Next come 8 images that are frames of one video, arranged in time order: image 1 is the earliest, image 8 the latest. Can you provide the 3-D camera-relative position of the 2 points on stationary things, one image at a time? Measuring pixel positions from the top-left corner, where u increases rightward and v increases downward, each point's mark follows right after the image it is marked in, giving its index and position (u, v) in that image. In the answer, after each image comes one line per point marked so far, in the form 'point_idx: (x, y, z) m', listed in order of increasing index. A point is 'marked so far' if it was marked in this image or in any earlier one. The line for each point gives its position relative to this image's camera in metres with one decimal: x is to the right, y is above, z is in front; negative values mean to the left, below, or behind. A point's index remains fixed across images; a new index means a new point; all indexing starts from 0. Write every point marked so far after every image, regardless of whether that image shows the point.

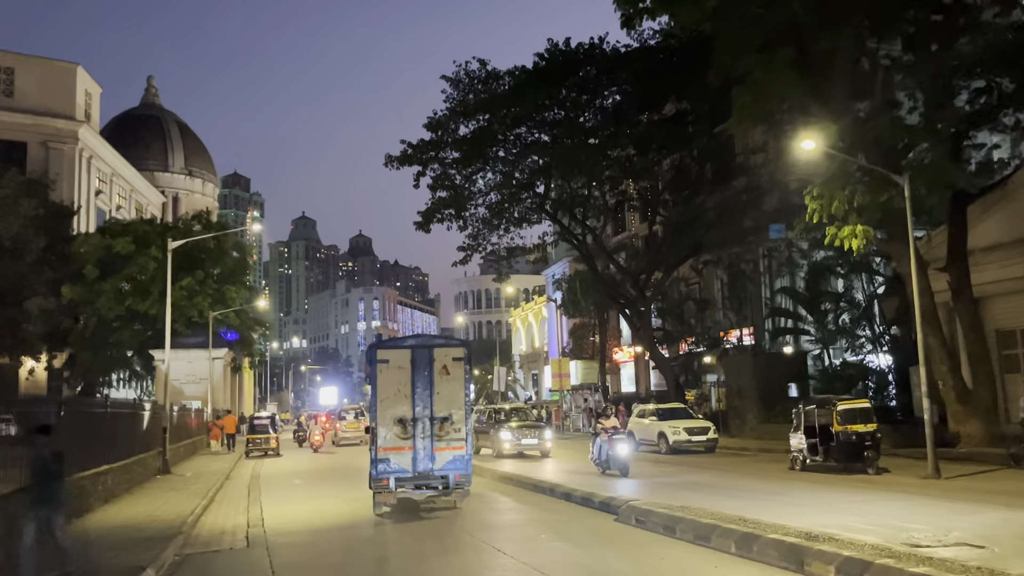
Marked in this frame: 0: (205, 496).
0: (-5.6, -3.8, +15.3) m
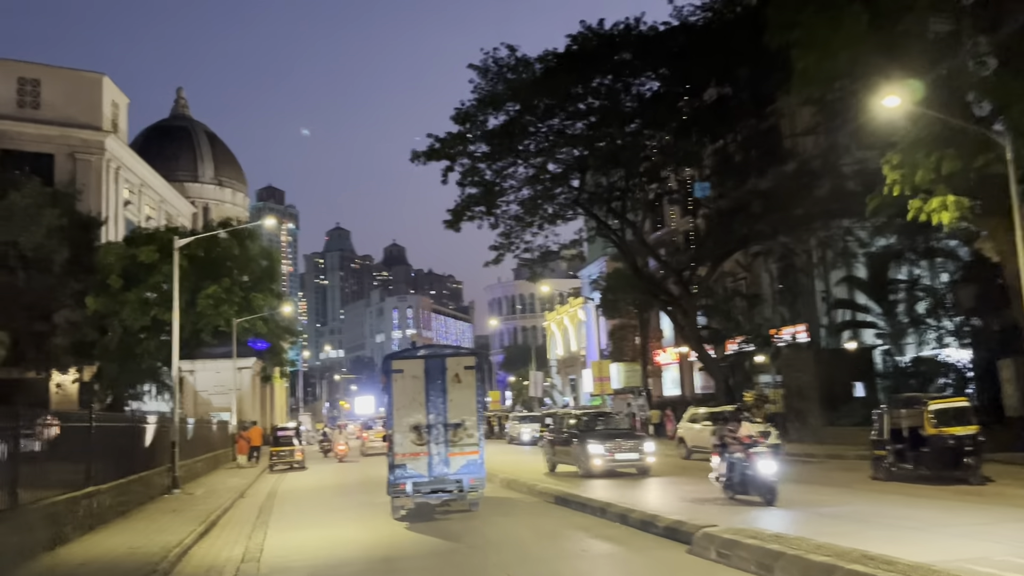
0: (-4.9, -3.7, +13.5) m
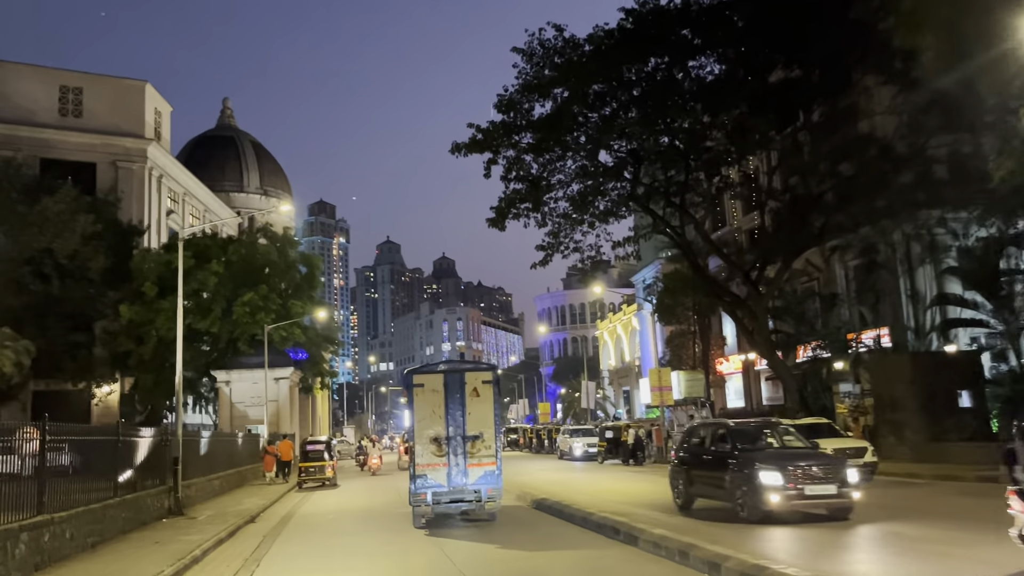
0: (-4.3, -3.5, +11.0) m
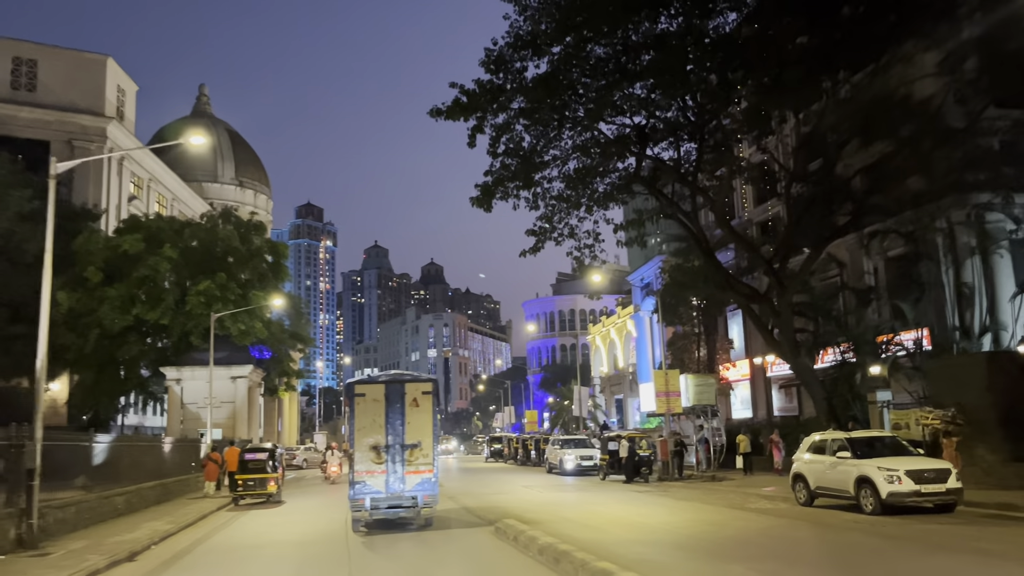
0: (-4.5, -2.8, +6.8) m
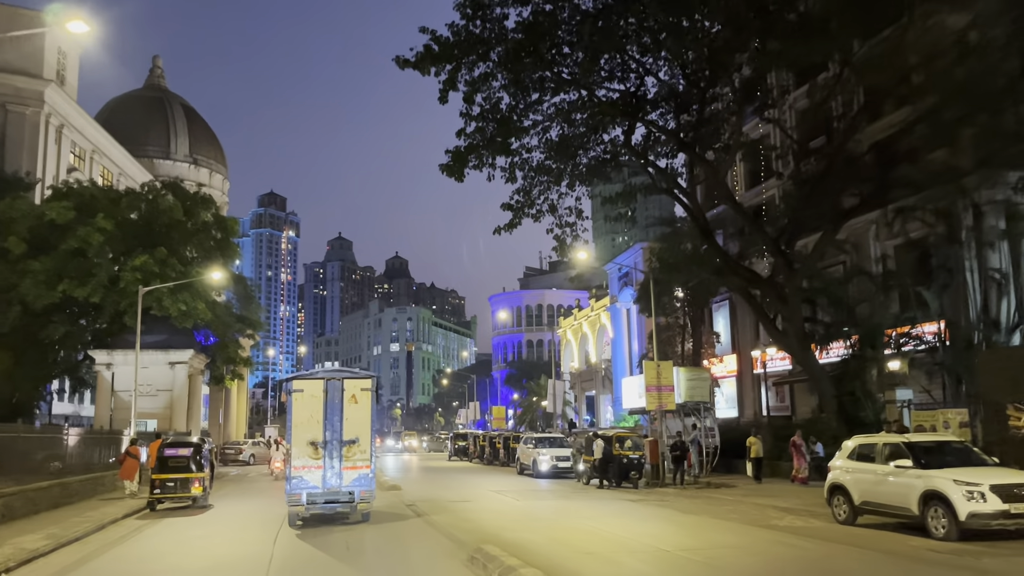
0: (-4.5, -2.1, +3.4) m
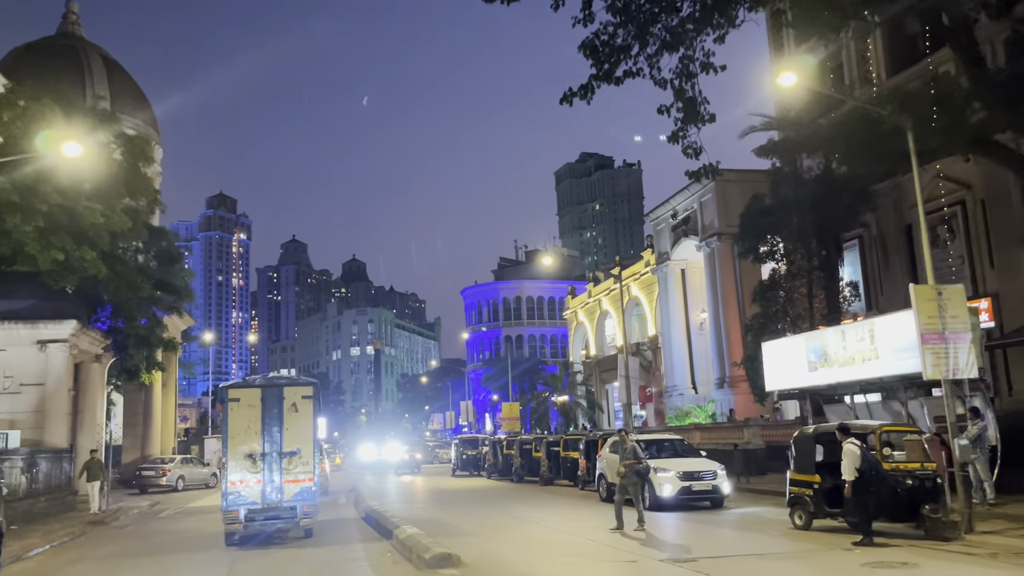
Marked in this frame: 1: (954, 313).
0: (-1.5, -0.1, -8.2) m
1: (+6.2, -0.3, +12.0) m
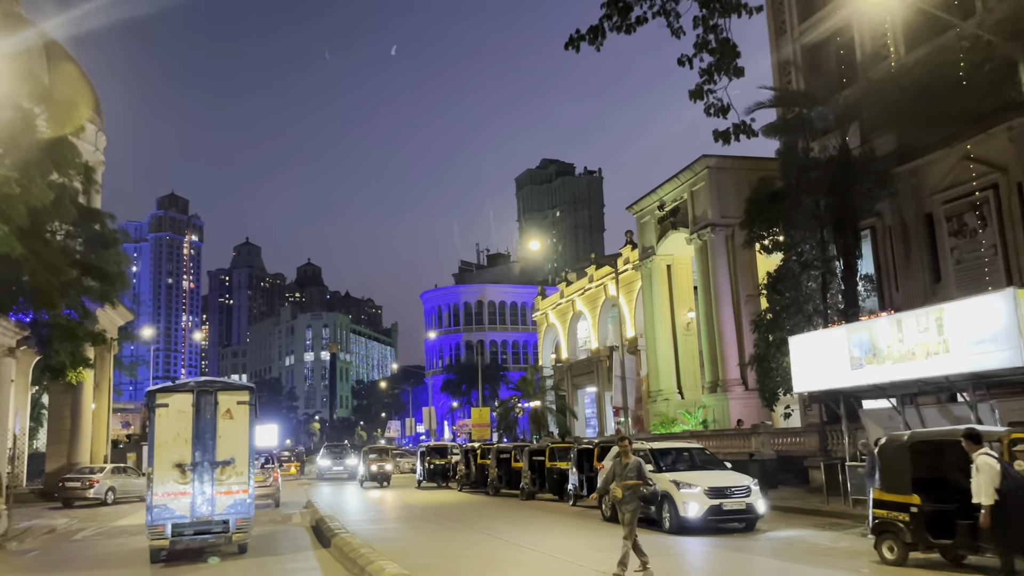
0: (-0.3, +0.5, -11.1) m
1: (+6.4, 0.0, +9.5) m
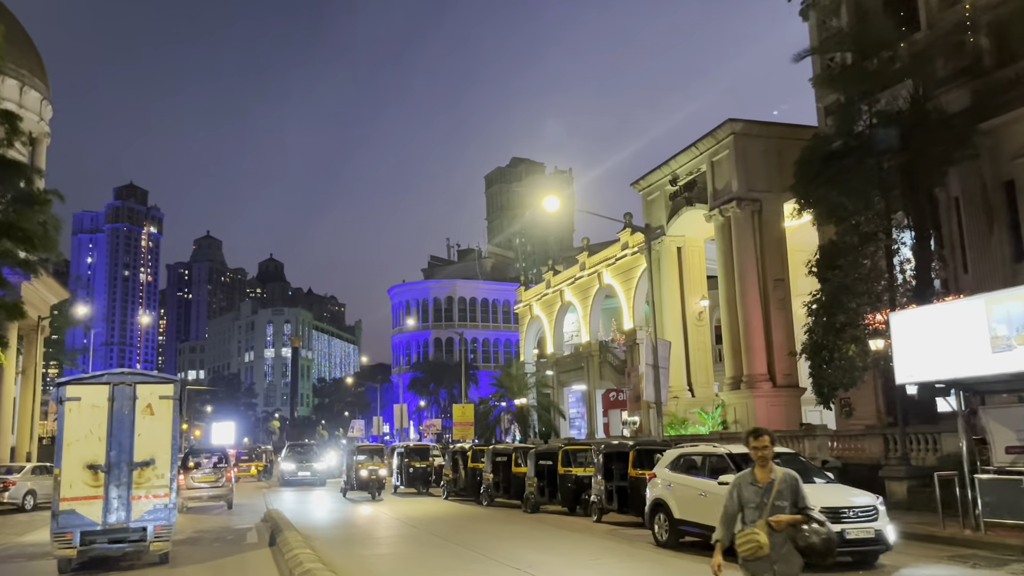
0: (+1.3, +1.3, -14.8) m
1: (+7.1, +0.6, +6.1) m
